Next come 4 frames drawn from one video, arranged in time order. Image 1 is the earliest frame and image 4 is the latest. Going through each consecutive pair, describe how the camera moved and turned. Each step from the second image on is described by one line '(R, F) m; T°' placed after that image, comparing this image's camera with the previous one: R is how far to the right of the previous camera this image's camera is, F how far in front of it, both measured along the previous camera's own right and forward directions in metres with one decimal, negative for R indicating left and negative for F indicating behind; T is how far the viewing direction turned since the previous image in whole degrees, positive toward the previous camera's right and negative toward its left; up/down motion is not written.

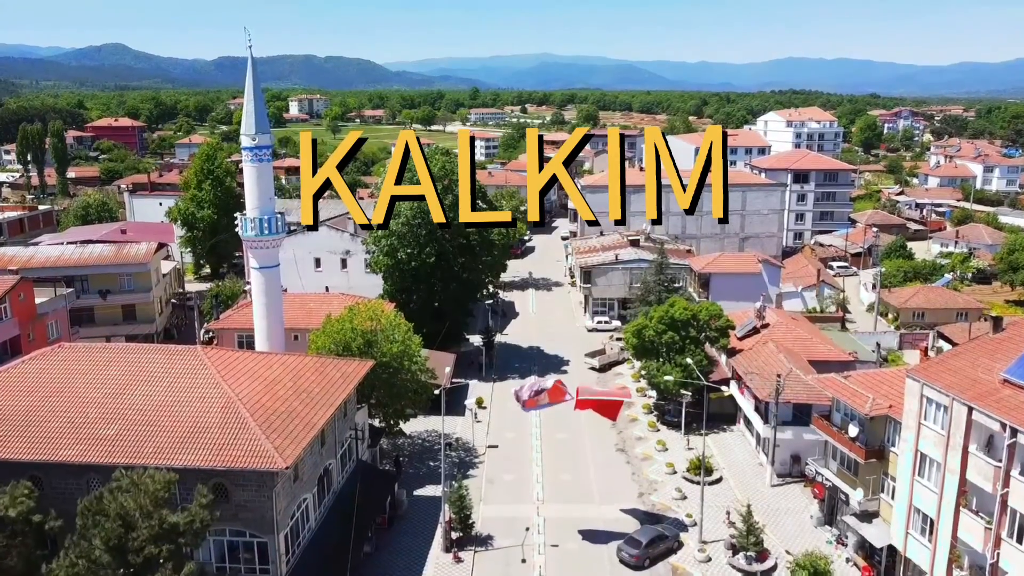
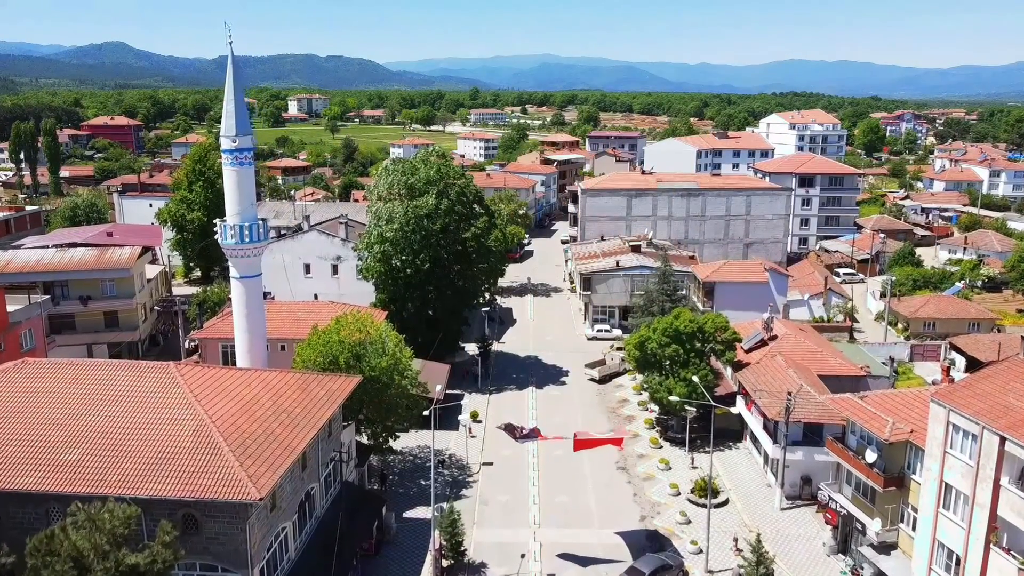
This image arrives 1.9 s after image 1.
(+0.1, +1.5) m; 0°
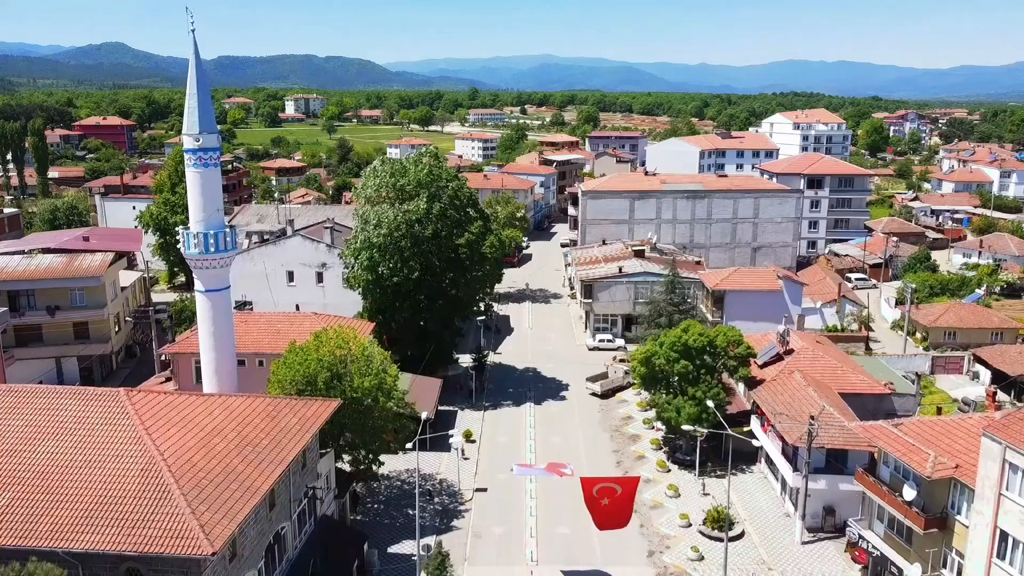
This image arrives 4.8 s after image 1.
(+0.1, +2.5) m; 0°
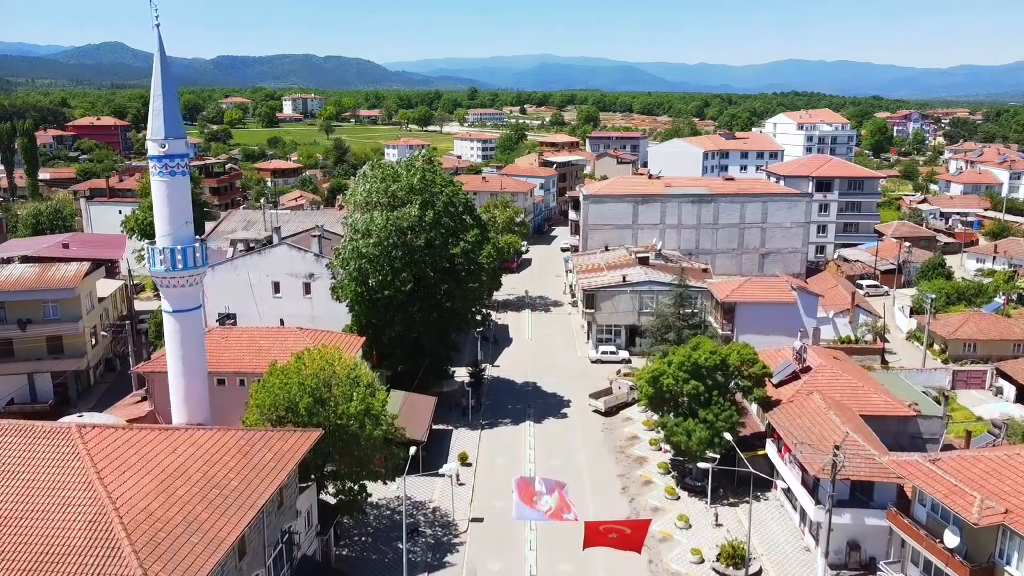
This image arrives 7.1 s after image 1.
(+0.1, +2.1) m; 0°
